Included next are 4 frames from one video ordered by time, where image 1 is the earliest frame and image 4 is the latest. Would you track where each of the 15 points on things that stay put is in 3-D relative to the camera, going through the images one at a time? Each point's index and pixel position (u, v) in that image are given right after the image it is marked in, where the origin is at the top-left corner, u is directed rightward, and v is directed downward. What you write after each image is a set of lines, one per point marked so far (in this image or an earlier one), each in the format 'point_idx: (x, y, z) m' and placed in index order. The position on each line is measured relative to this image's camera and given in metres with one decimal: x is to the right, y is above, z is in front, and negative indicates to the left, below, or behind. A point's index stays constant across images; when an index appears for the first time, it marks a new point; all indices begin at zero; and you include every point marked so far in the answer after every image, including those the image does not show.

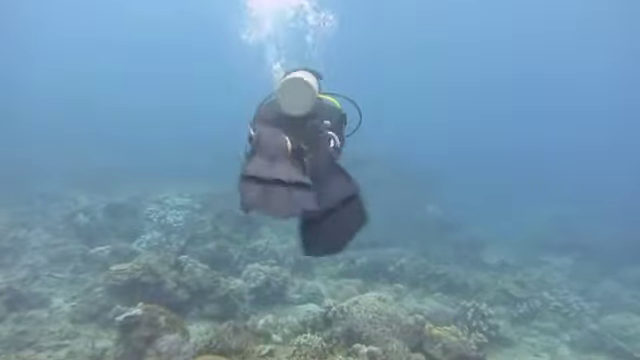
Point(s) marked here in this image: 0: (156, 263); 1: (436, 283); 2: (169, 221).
0: (-3.8, -1.9, +9.1) m
1: (+4.0, -3.5, +13.5) m
2: (-4.8, -1.3, +12.4) m
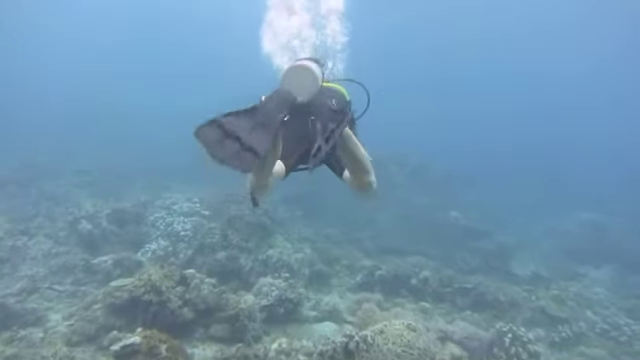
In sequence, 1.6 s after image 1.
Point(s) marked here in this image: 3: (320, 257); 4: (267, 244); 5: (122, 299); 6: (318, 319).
0: (-3.4, -2.1, +8.3) m
1: (+4.6, -3.7, +12.5) m
2: (-4.2, -1.4, +11.6) m
3: (0.0, -2.6, +13.5) m
4: (-1.6, -2.0, +12.3) m
5: (-4.1, -2.5, +8.0) m
6: (-0.1, -3.6, +10.2) m
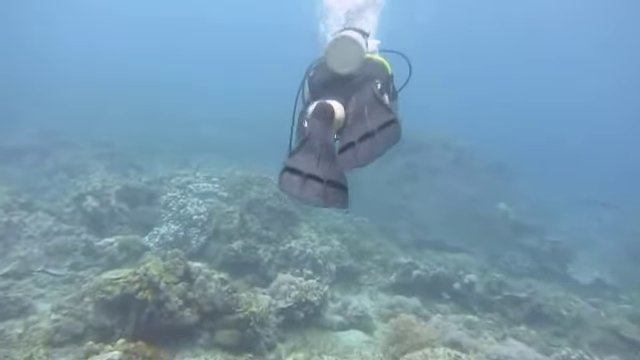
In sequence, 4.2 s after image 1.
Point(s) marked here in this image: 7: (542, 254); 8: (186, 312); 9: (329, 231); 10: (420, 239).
0: (-2.9, -1.7, +7.1) m
1: (+5.3, -3.5, +10.6) m
2: (-3.4, -0.8, +10.4) m
3: (+0.9, -2.1, +11.9) m
4: (-0.8, -1.5, +10.8) m
5: (-3.6, -2.0, +6.9) m
6: (+0.5, -3.2, +8.7) m
7: (+8.6, -2.9, +15.2) m
8: (-2.4, -2.3, +6.9) m
9: (+0.3, -1.6, +12.5) m
10: (+3.6, -2.1, +14.1) m
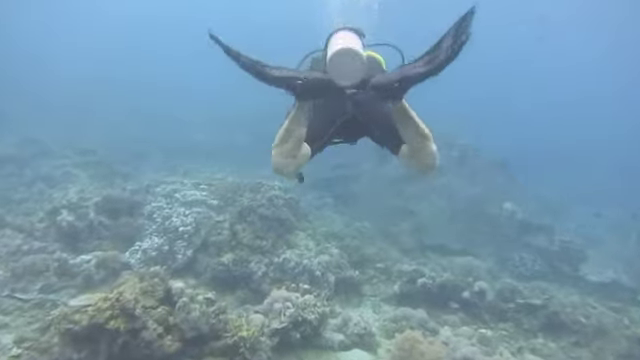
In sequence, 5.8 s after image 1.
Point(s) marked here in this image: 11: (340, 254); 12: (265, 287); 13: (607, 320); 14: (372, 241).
0: (-3.0, -1.9, +6.2) m
1: (+5.3, -3.4, +9.8) m
2: (-3.5, -1.0, +9.6) m
3: (+0.8, -2.2, +11.1) m
4: (-0.9, -1.6, +10.0) m
5: (-3.7, -2.2, +6.0) m
6: (+0.5, -3.3, +7.9) m
7: (+8.5, -2.7, +14.4) m
8: (-2.4, -2.5, +6.1) m
9: (+0.2, -1.7, +11.7) m
10: (+3.5, -2.1, +13.3) m
11: (+0.5, -2.0, +10.6) m
12: (-1.2, -2.3, +8.5) m
13: (+7.4, -3.6, +10.1) m
14: (+1.6, -2.0, +12.4) m
